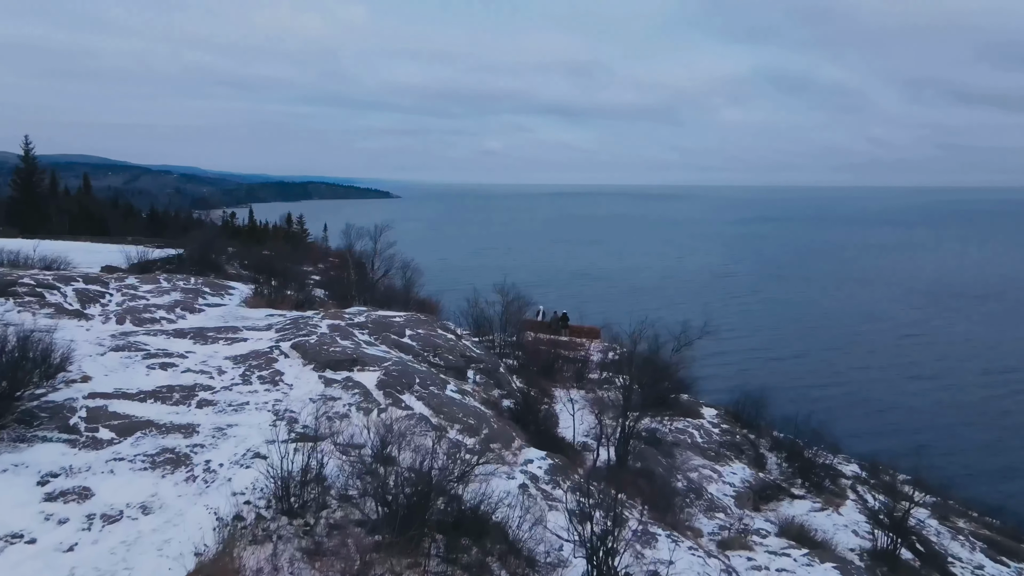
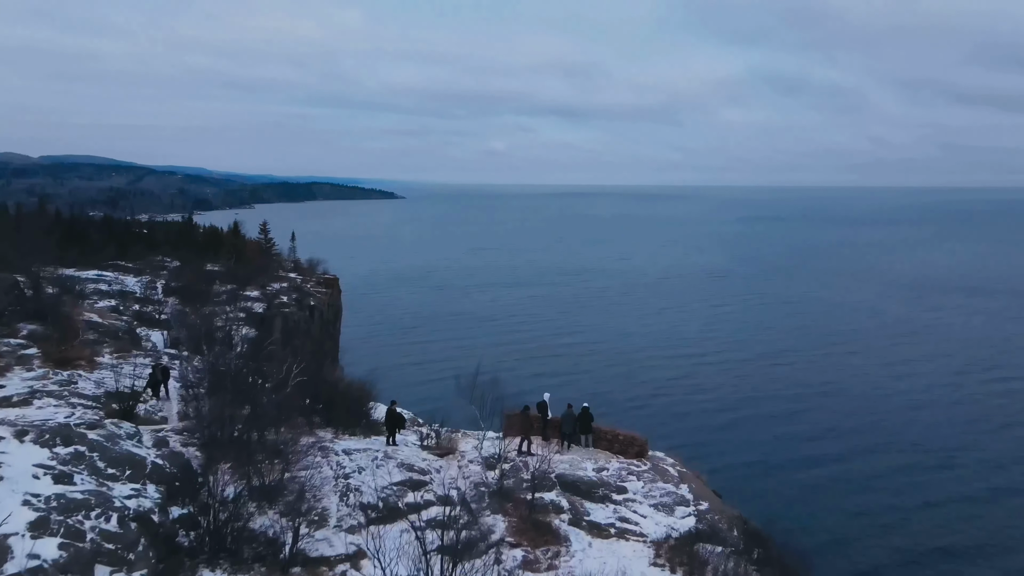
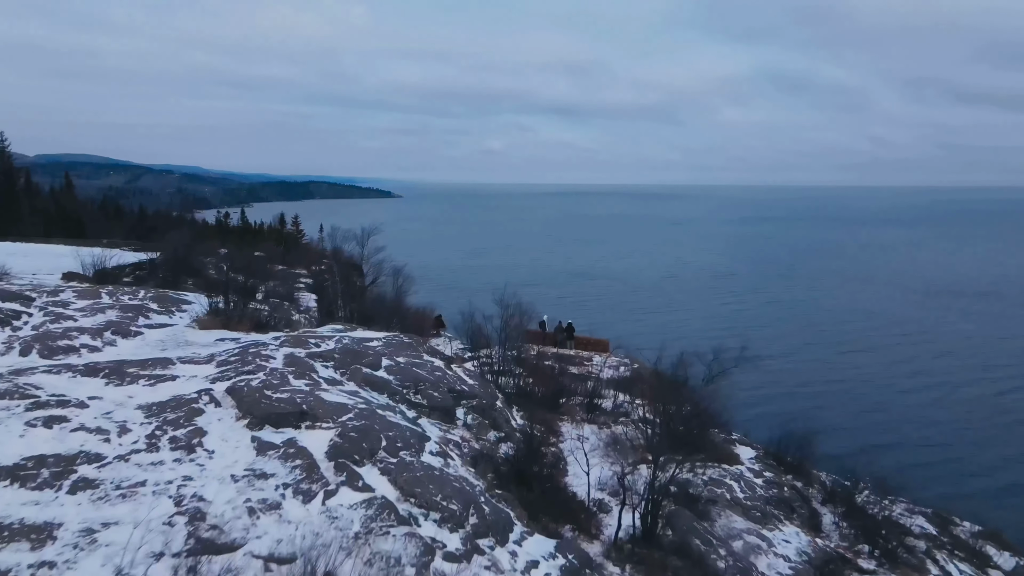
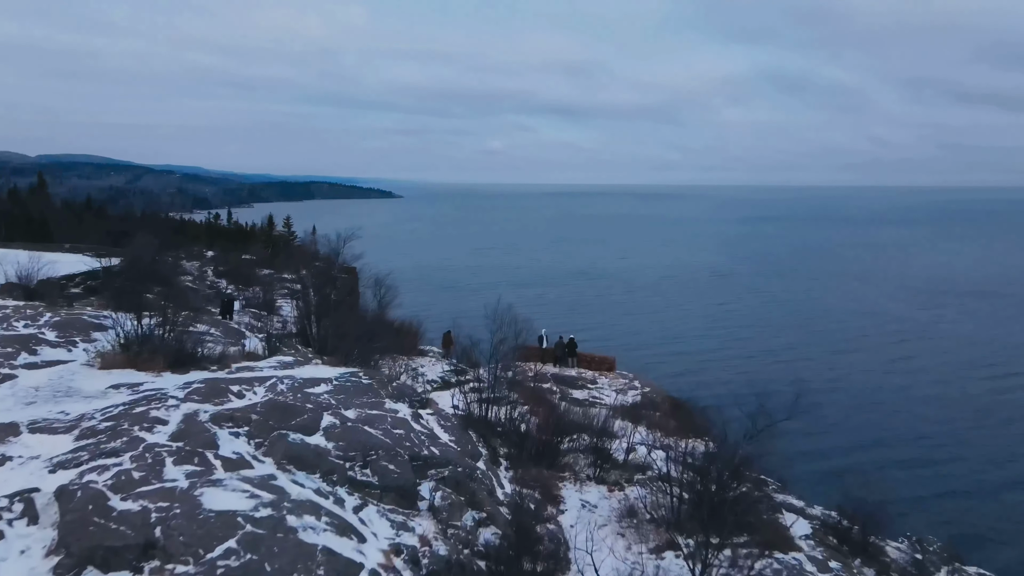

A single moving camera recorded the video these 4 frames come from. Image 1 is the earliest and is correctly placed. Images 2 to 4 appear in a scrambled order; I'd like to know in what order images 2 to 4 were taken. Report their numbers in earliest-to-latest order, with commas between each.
3, 4, 2
